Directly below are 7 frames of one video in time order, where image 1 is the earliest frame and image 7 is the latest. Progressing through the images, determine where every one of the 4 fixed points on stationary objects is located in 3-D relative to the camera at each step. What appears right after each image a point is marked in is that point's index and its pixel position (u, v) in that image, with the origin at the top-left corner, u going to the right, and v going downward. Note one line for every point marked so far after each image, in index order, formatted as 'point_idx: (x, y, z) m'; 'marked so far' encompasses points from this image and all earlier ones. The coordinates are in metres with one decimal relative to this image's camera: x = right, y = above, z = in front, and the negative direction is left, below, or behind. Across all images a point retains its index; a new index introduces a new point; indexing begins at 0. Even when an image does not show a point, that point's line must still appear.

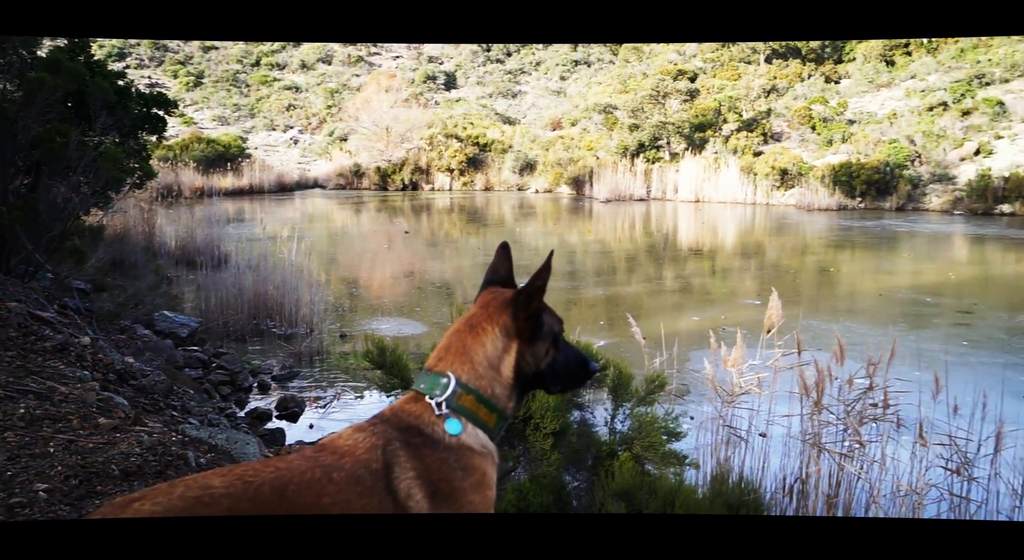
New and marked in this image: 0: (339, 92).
0: (-1.1, +1.2, +4.8) m
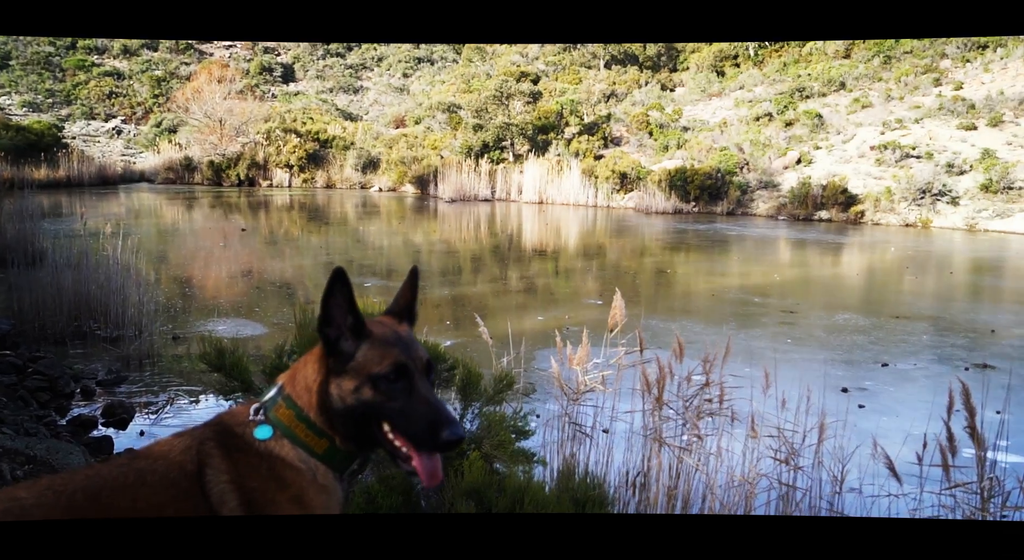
0: (-2.1, +1.2, +4.5) m
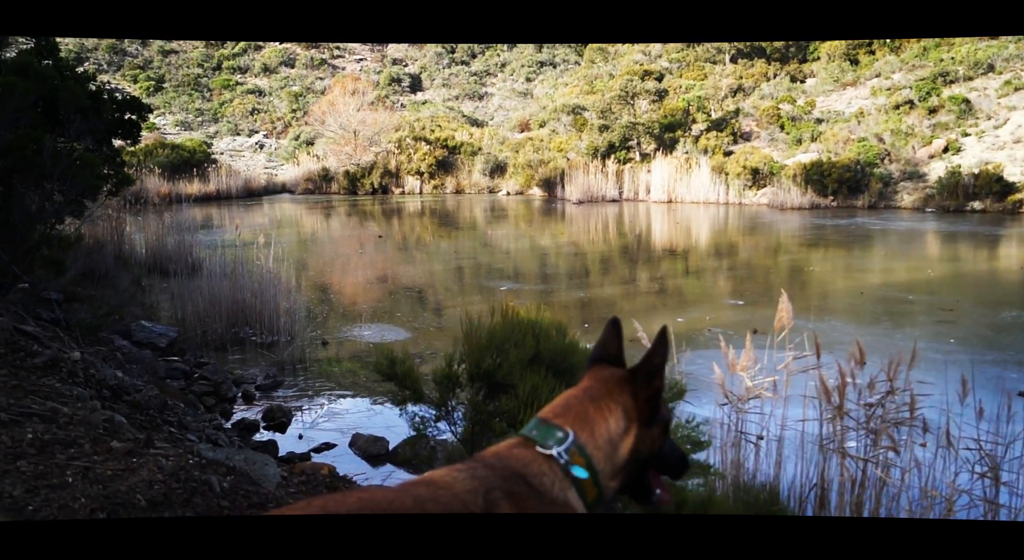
0: (-1.3, +1.1, +4.7) m
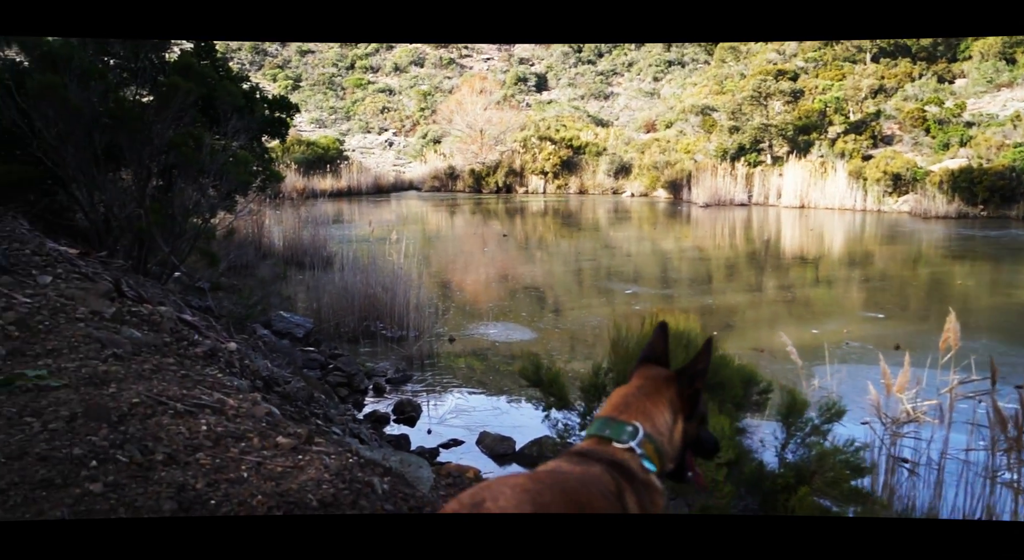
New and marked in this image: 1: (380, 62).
0: (-0.5, +1.2, +4.8) m
1: (-0.8, +1.4, +4.8) m
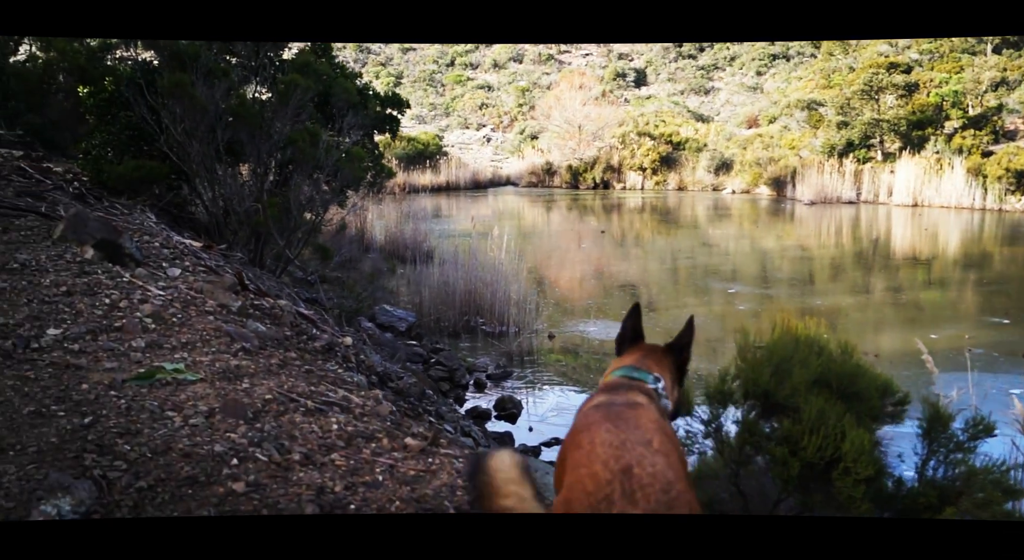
0: (+0.1, +1.2, +4.8) m
1: (-0.2, +1.4, +4.8) m
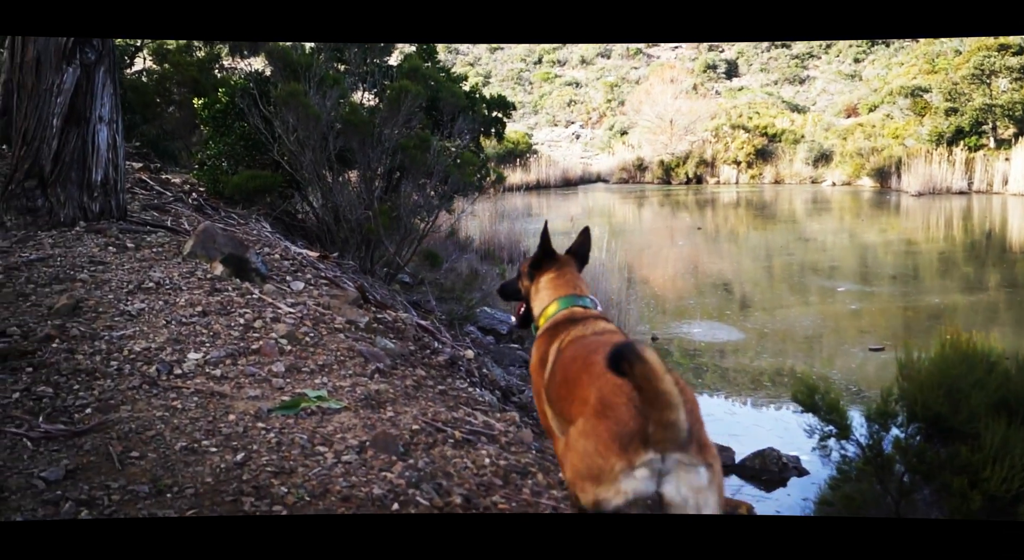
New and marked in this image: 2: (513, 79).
0: (+0.7, +1.2, +4.7) m
1: (+0.4, +1.4, +4.7) m
2: (0.0, +1.2, +4.7) m
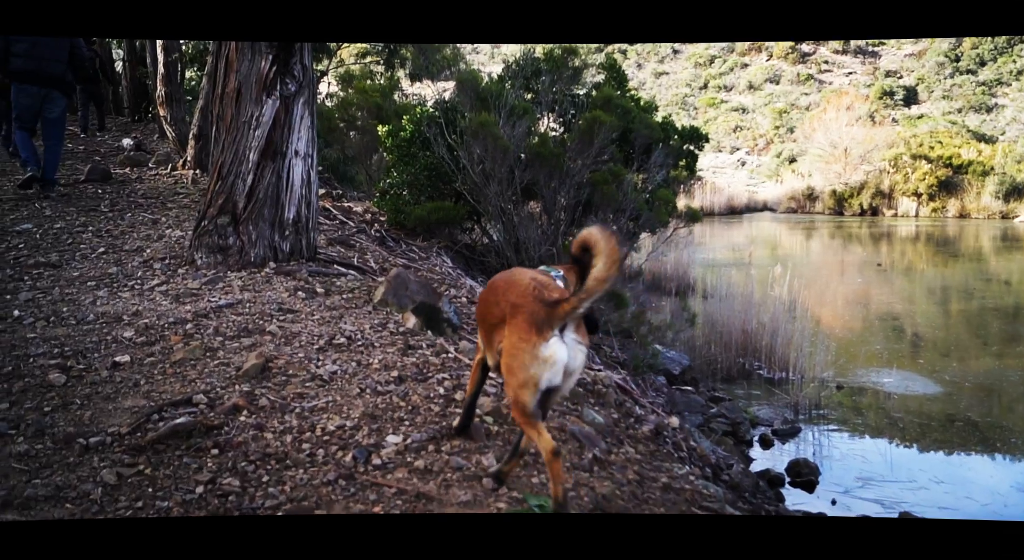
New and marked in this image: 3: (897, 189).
0: (+1.7, +1.0, +4.5) m
1: (+1.4, +1.2, +4.6) m
2: (+1.0, +1.1, +4.6) m
3: (+2.3, +0.5, +4.5) m
